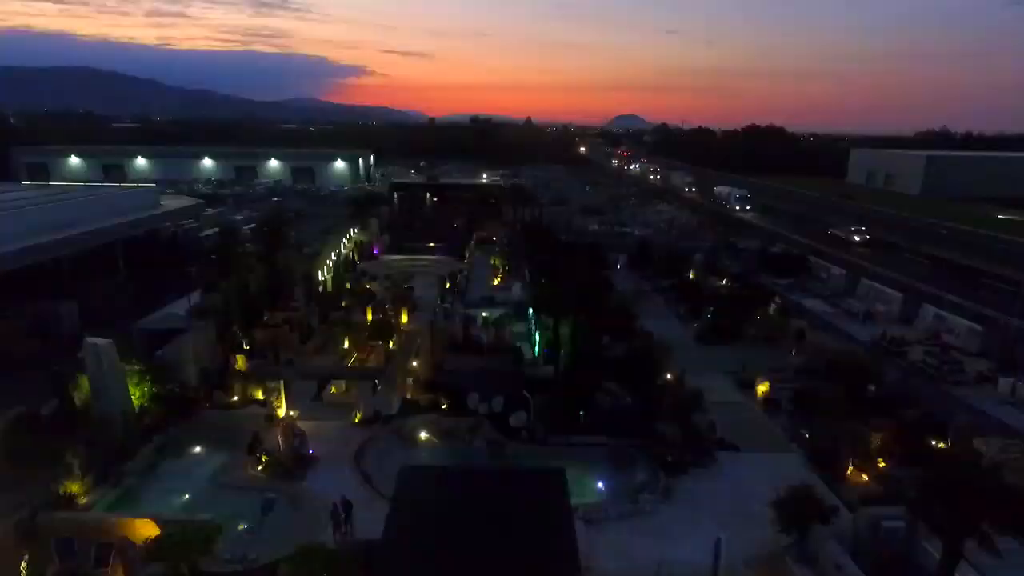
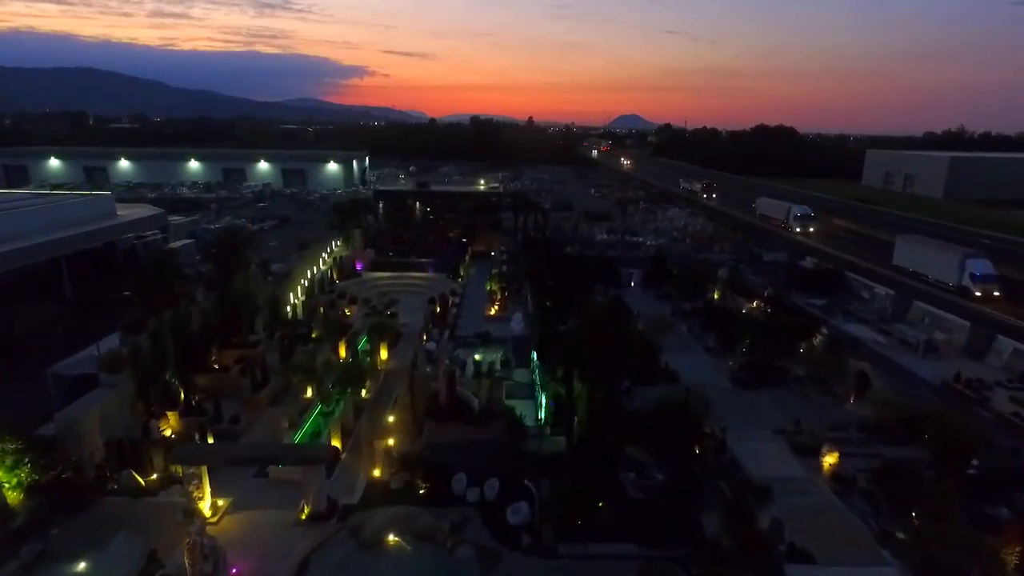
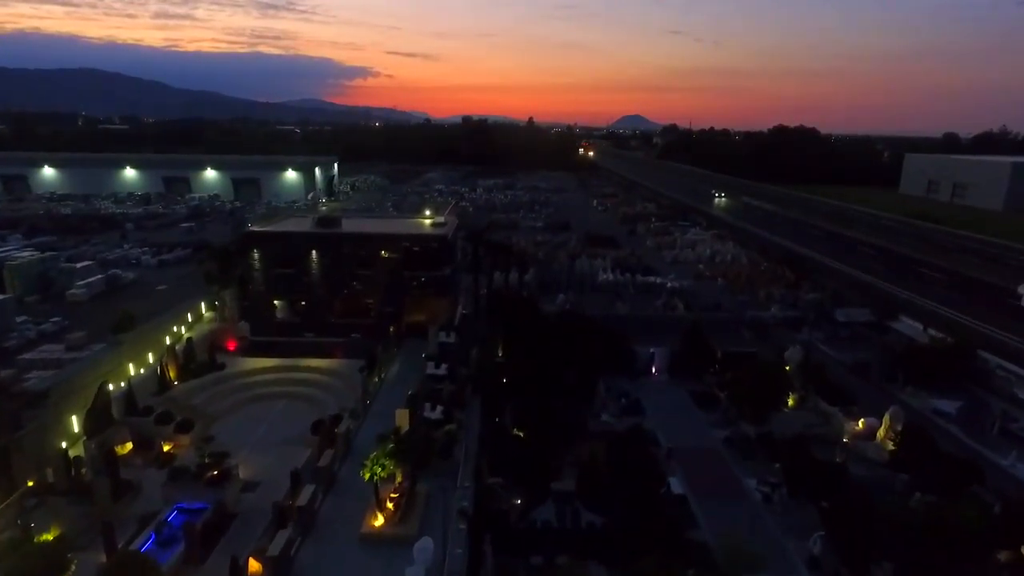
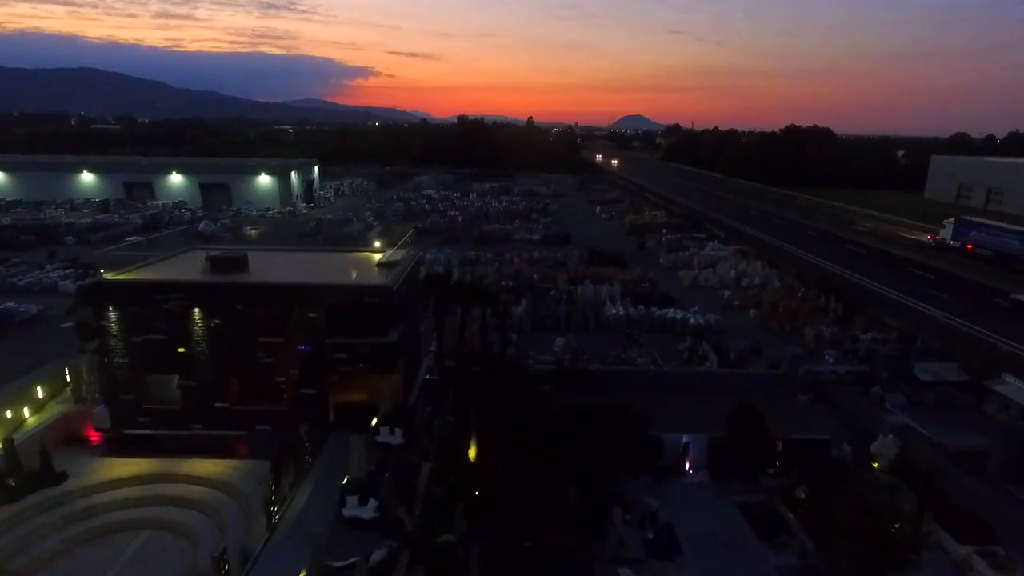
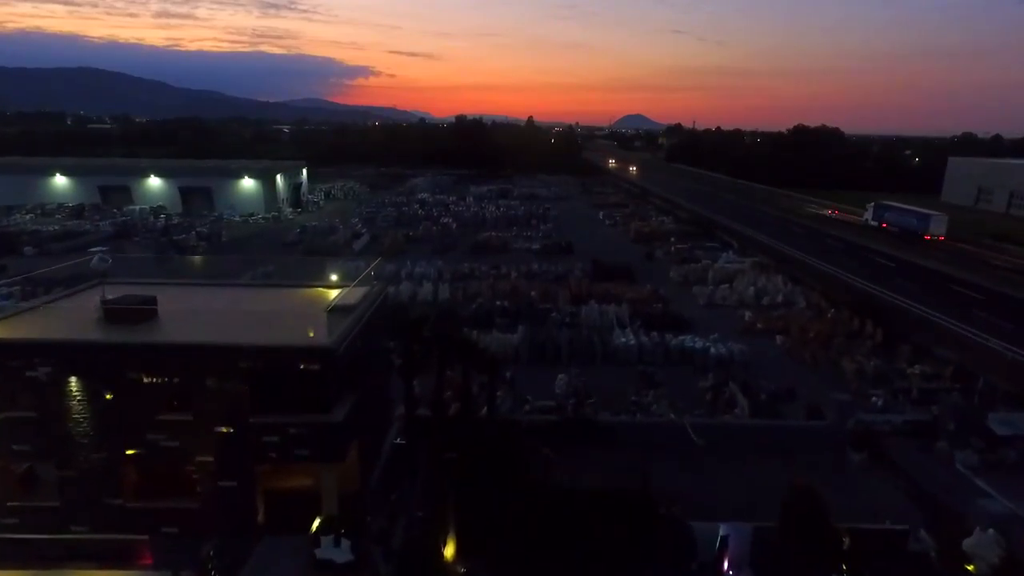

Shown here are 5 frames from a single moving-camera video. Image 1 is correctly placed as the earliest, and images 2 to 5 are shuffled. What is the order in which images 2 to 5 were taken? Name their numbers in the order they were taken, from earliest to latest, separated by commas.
2, 3, 4, 5
